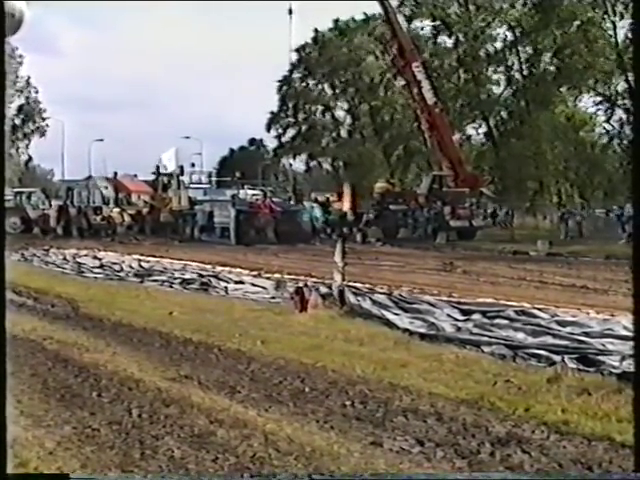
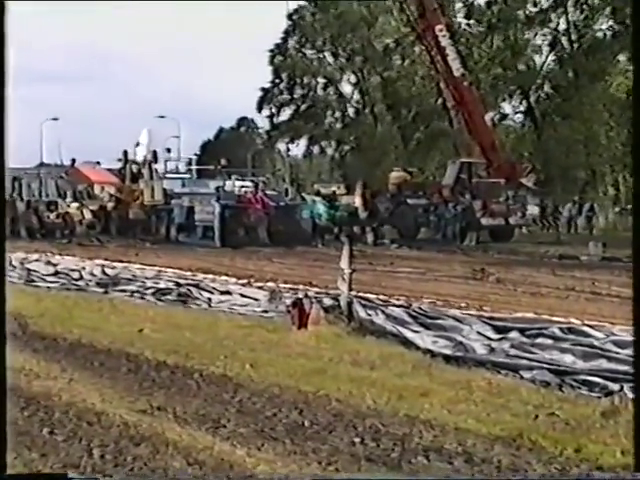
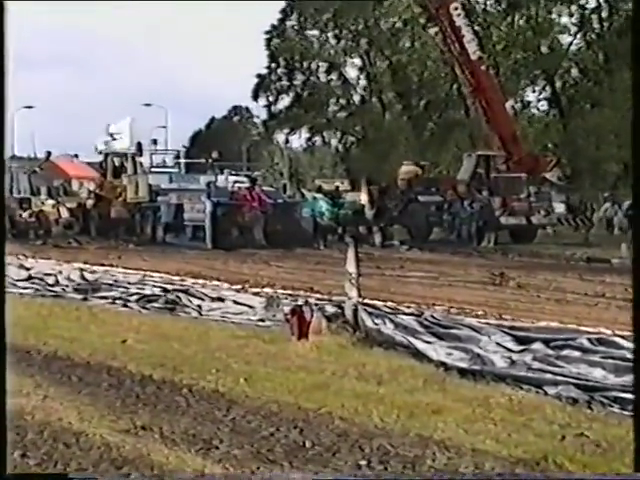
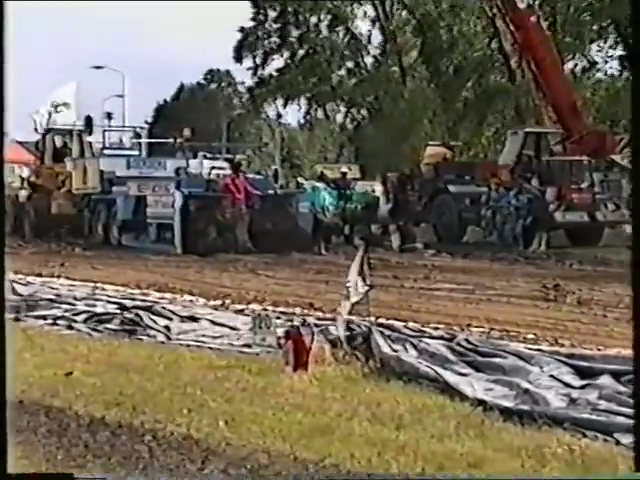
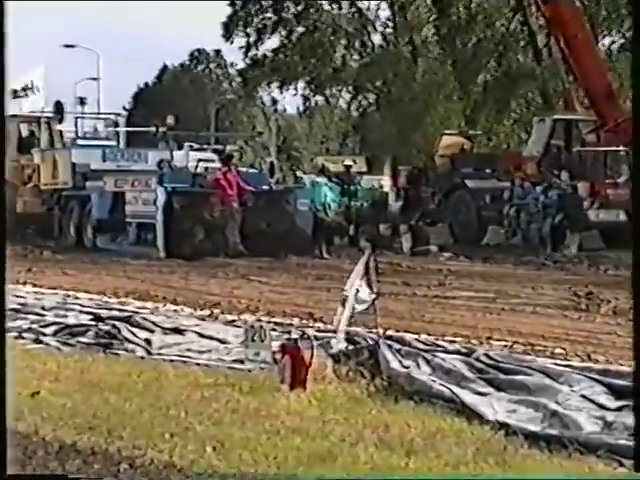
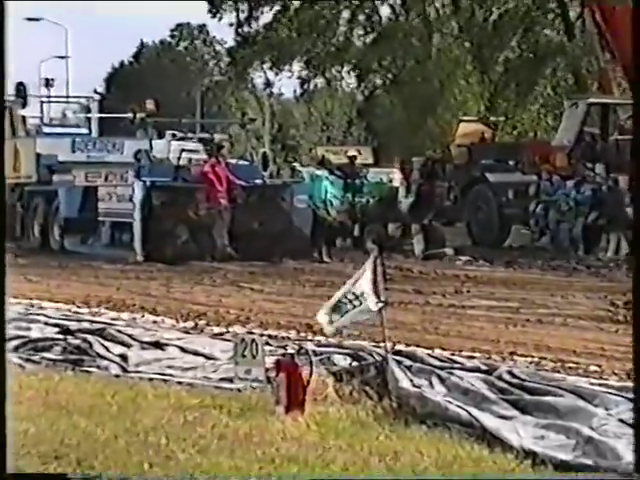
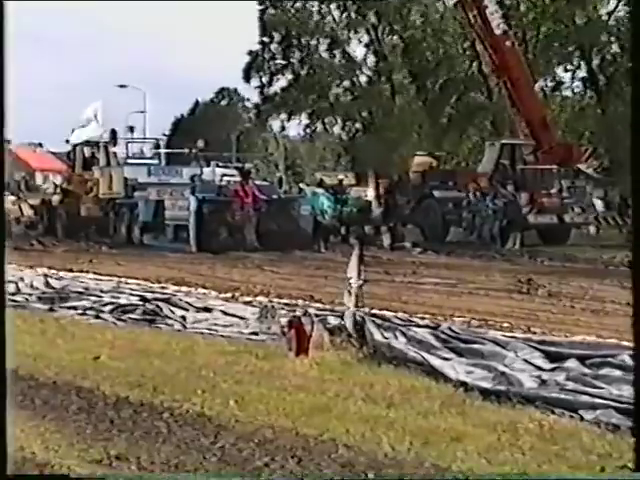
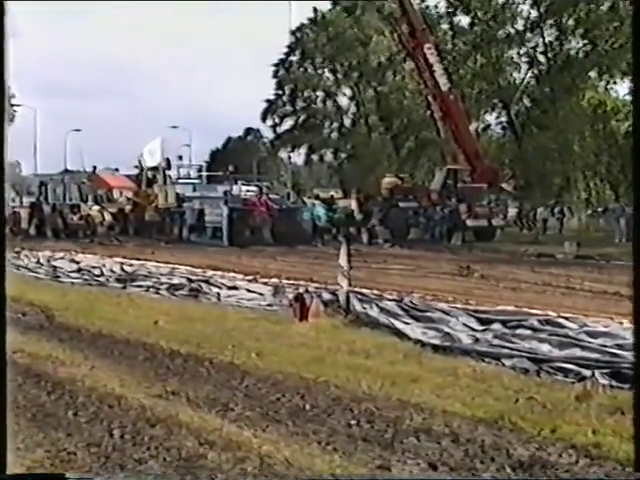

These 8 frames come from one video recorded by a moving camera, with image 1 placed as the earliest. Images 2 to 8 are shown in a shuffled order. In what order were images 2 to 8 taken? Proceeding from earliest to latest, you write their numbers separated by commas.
8, 2, 3, 7, 4, 5, 6
